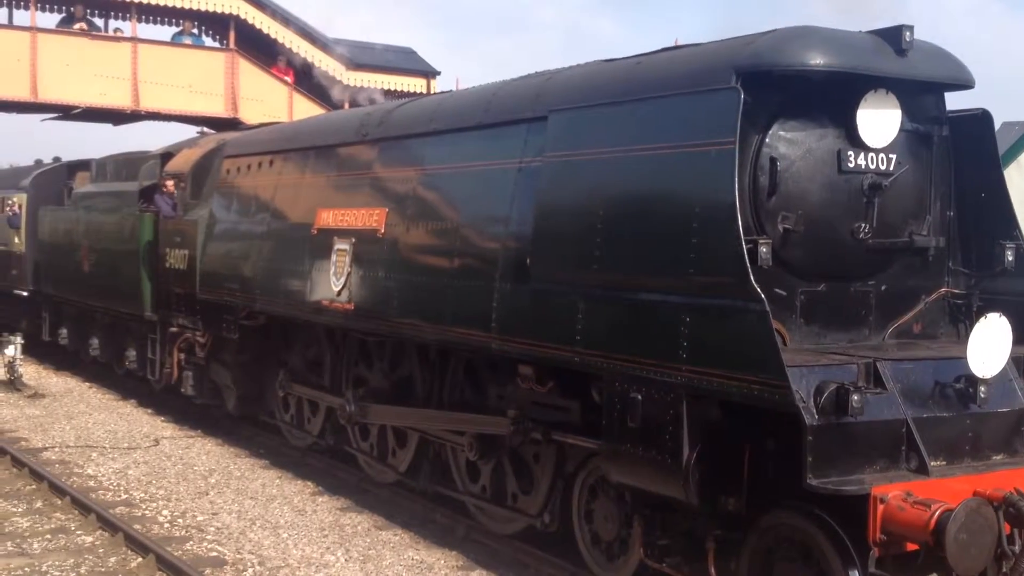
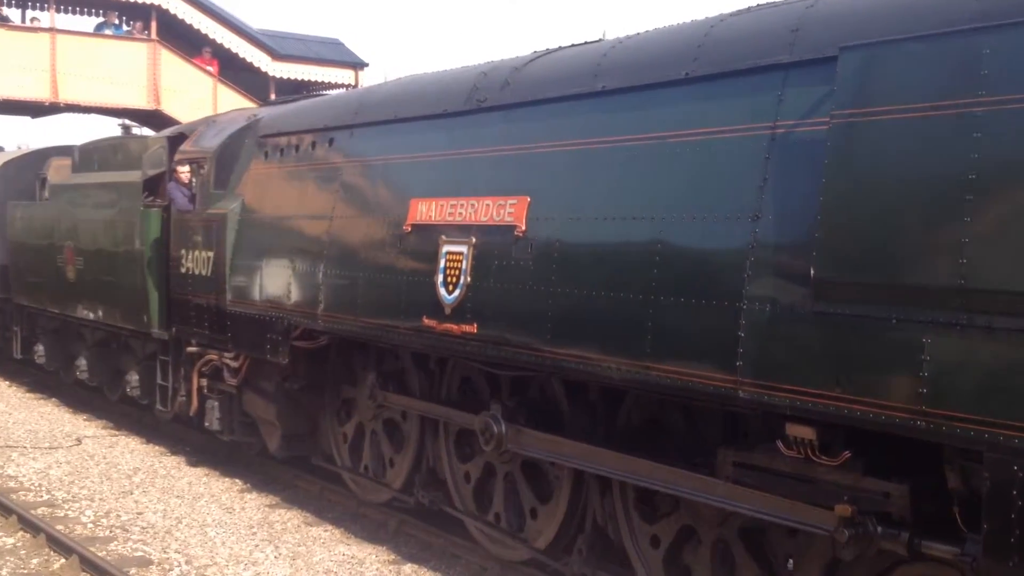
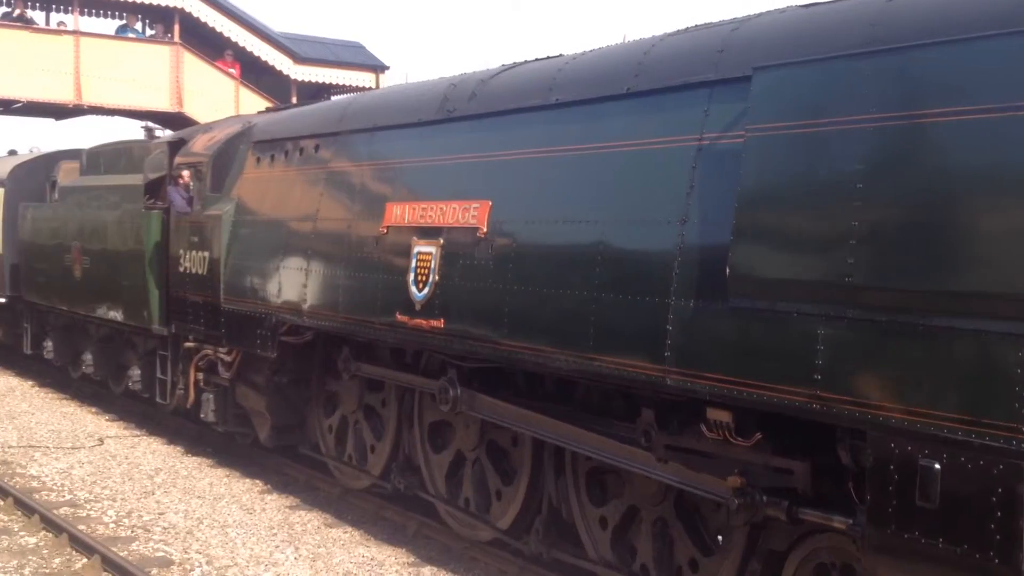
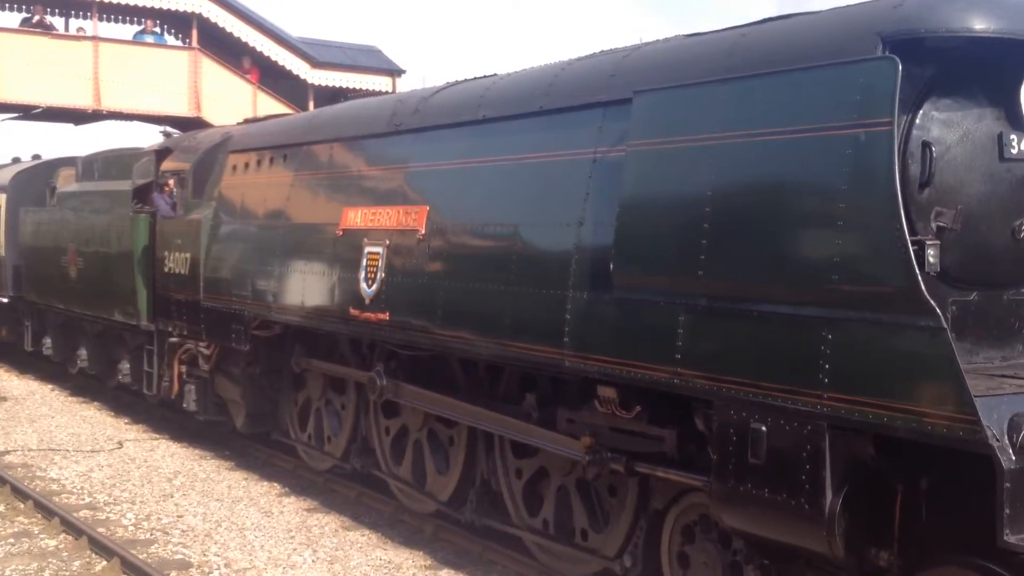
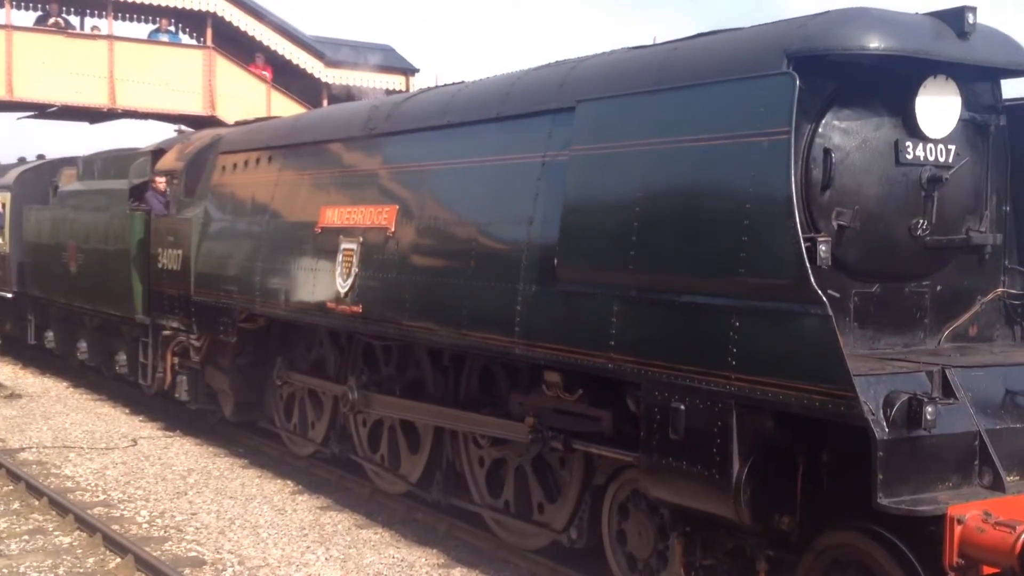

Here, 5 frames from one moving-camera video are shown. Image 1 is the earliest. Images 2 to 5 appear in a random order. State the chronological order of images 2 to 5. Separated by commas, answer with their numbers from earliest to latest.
5, 4, 3, 2
